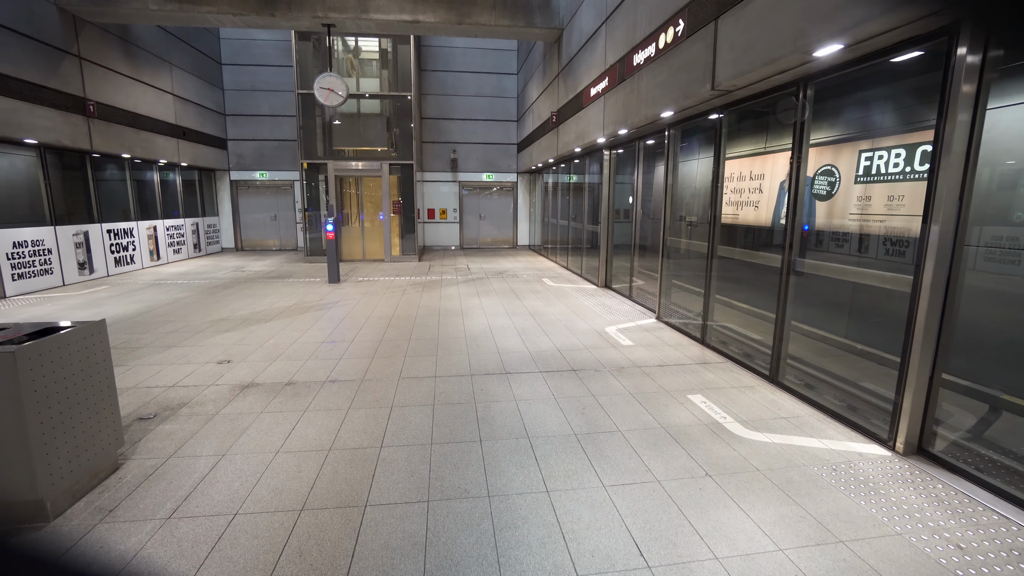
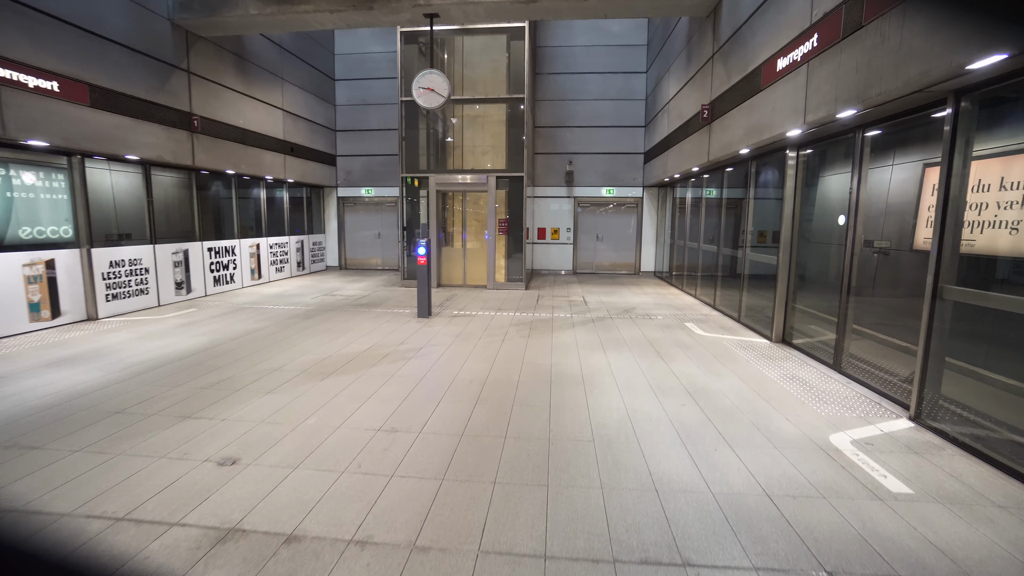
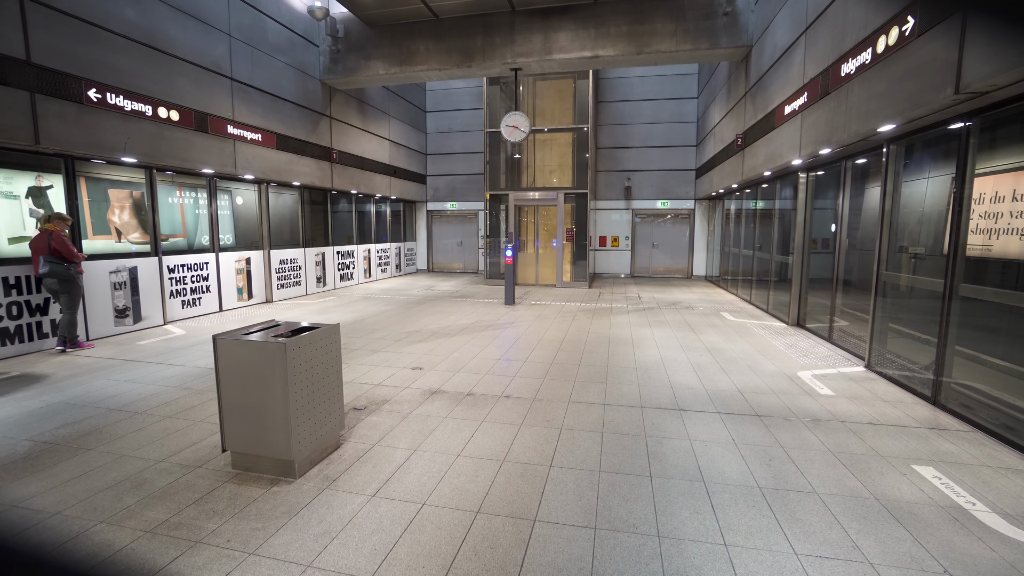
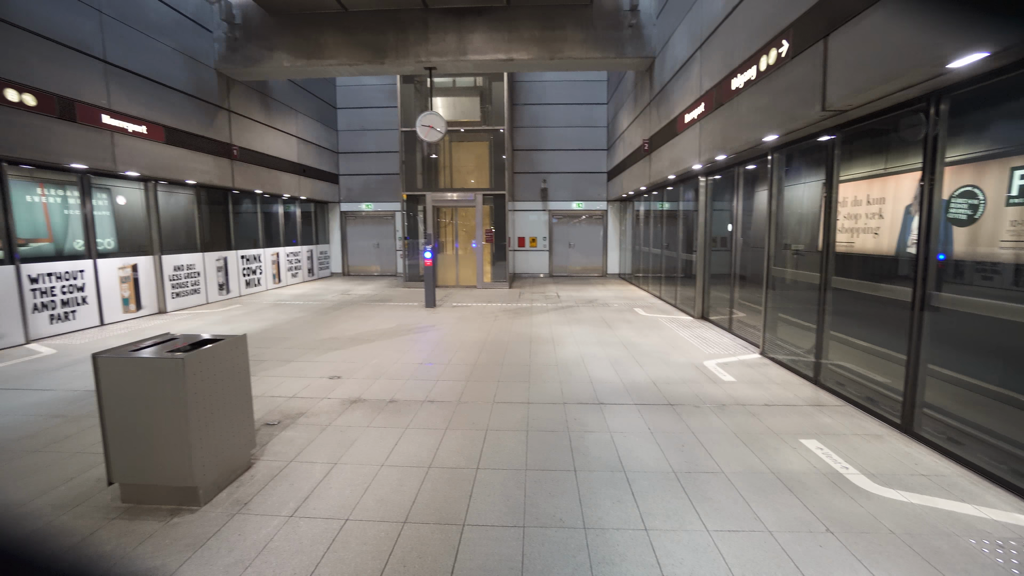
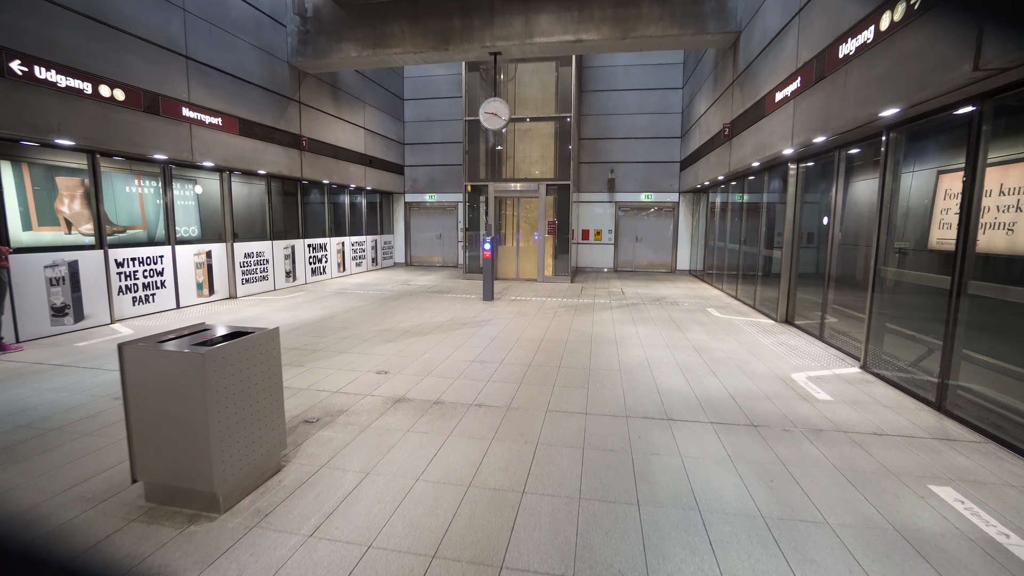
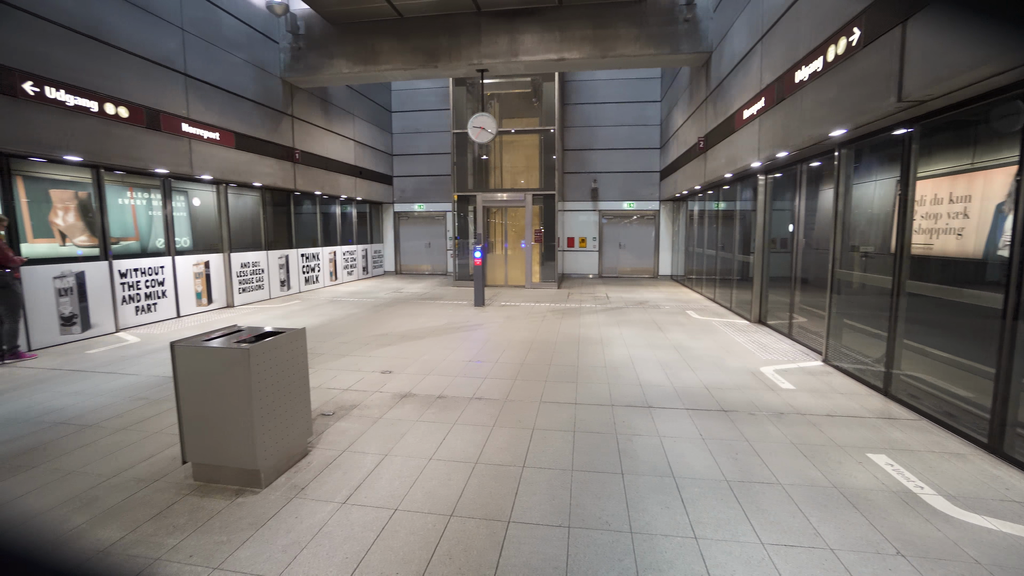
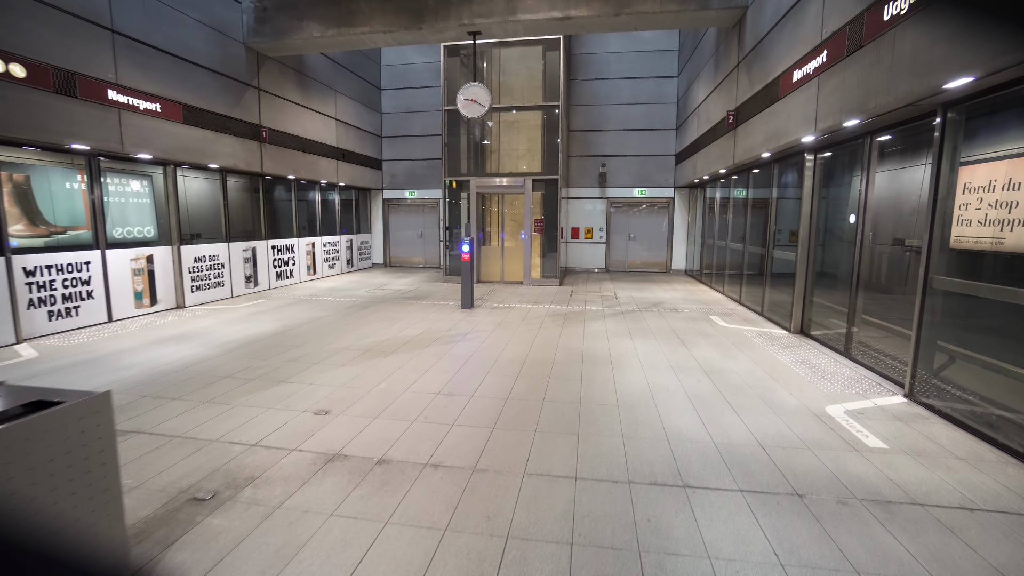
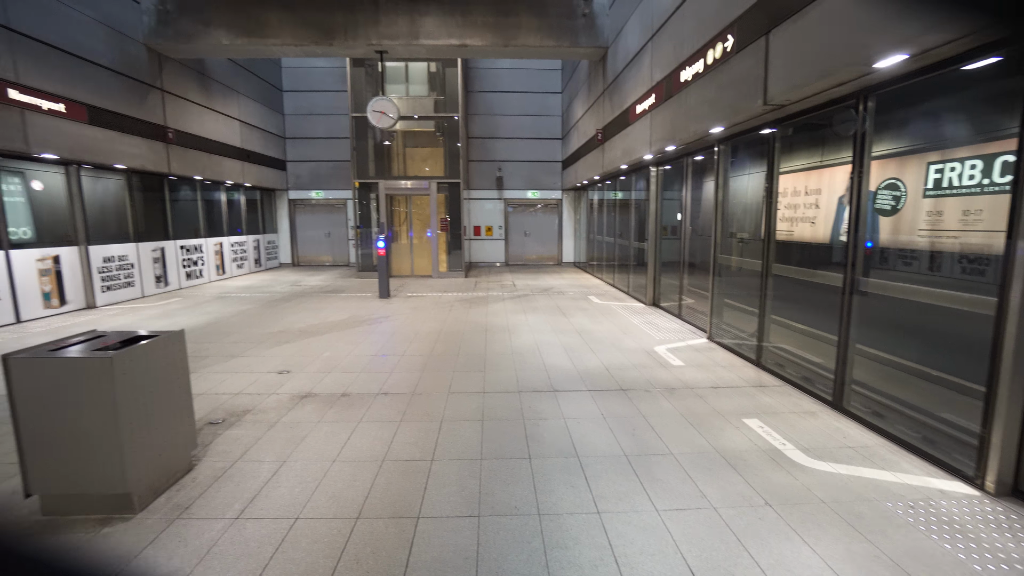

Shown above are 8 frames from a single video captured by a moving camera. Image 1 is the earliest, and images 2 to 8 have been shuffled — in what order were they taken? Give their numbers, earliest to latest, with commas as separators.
8, 4, 6, 3, 5, 7, 2
